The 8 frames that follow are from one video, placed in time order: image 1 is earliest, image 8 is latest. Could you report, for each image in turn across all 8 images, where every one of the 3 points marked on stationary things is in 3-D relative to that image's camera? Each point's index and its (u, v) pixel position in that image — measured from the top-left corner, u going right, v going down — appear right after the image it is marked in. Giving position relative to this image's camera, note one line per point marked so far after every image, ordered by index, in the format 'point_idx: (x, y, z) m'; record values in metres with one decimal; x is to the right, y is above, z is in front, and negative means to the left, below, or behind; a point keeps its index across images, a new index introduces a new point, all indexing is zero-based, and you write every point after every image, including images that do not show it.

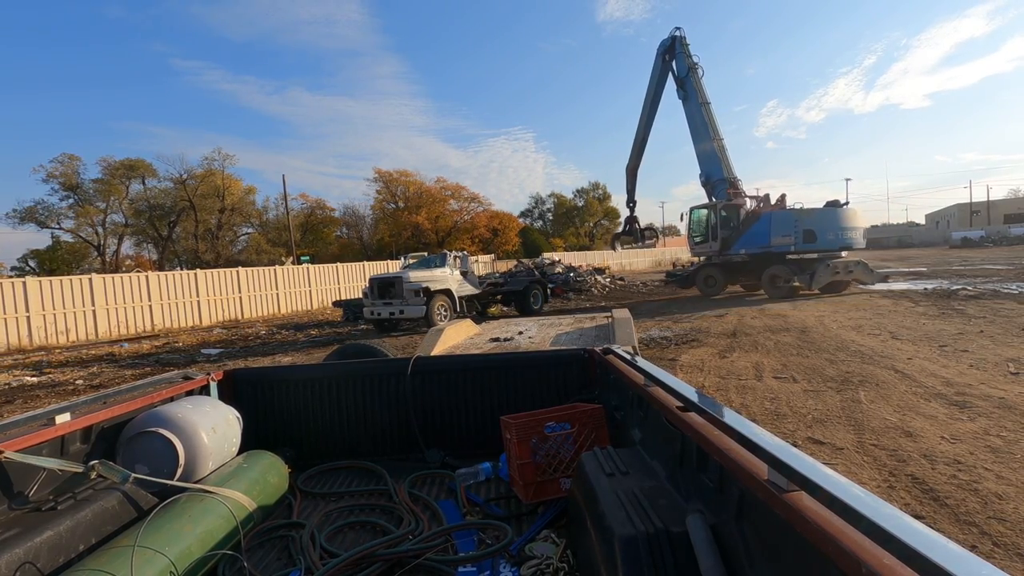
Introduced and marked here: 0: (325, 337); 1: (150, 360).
0: (-5.0, -1.2, +15.4) m
1: (-7.4, -1.3, +12.9) m
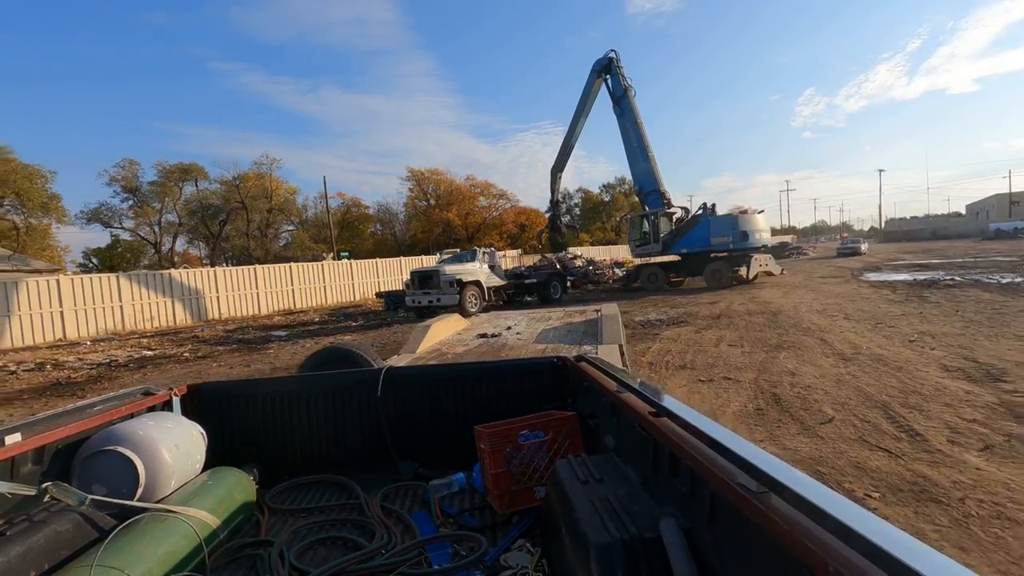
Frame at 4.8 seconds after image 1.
0: (-4.2, -1.0, +16.5) m
1: (-6.8, -1.2, +14.2) m
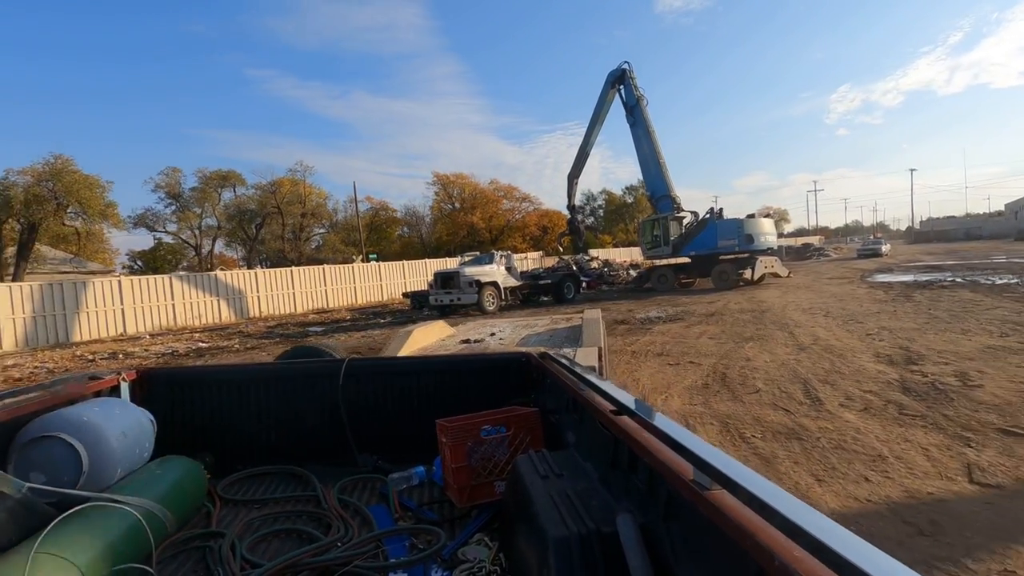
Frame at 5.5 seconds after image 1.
0: (-3.6, -1.0, +17.3) m
1: (-6.3, -1.2, +15.1) m
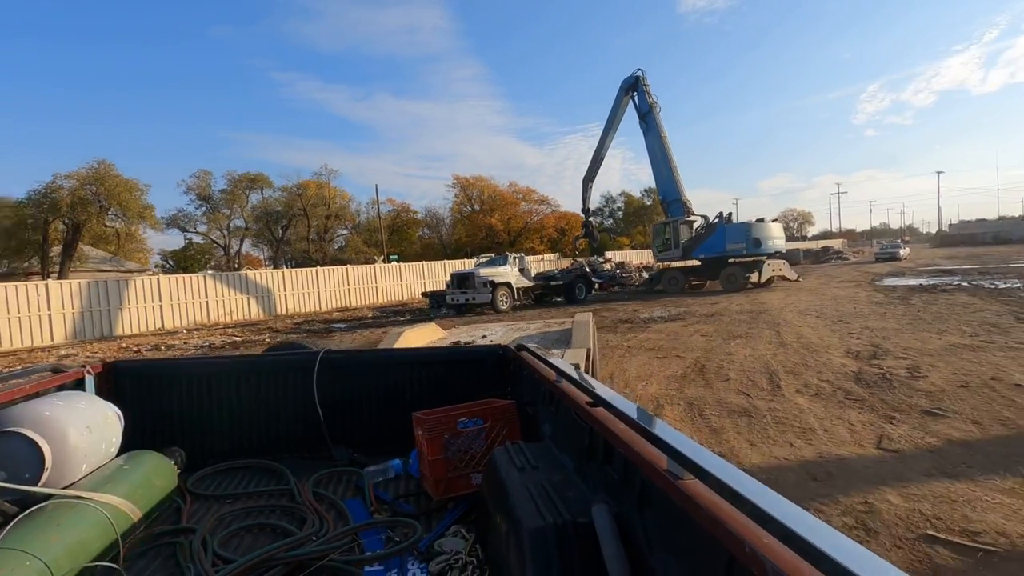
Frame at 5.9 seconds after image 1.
0: (-3.1, -1.0, +17.8) m
1: (-5.8, -1.1, +15.7) m
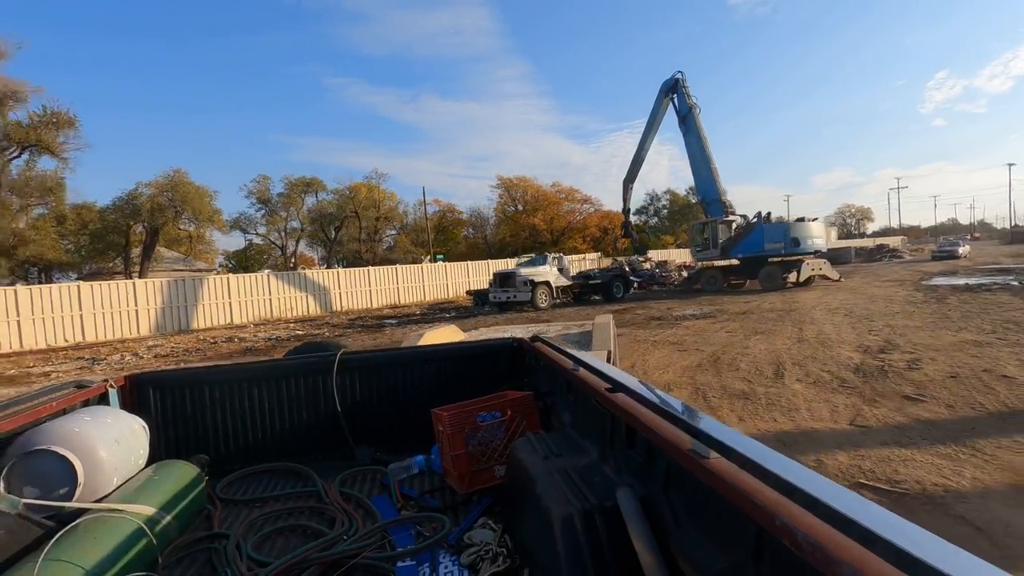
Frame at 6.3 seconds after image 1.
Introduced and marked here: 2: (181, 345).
0: (-1.8, -0.9, +18.4) m
1: (-4.6, -1.1, +16.5) m
2: (-8.5, -1.4, +14.9) m
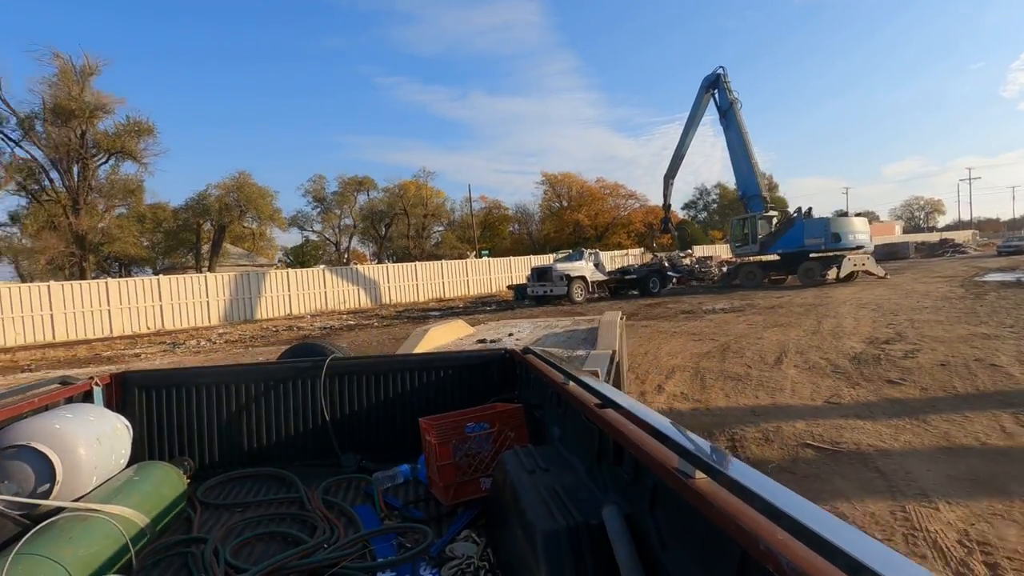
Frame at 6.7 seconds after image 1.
0: (-0.4, -0.8, +18.9) m
1: (-3.4, -0.9, +17.3) m
2: (-7.4, -1.3, +15.9) m
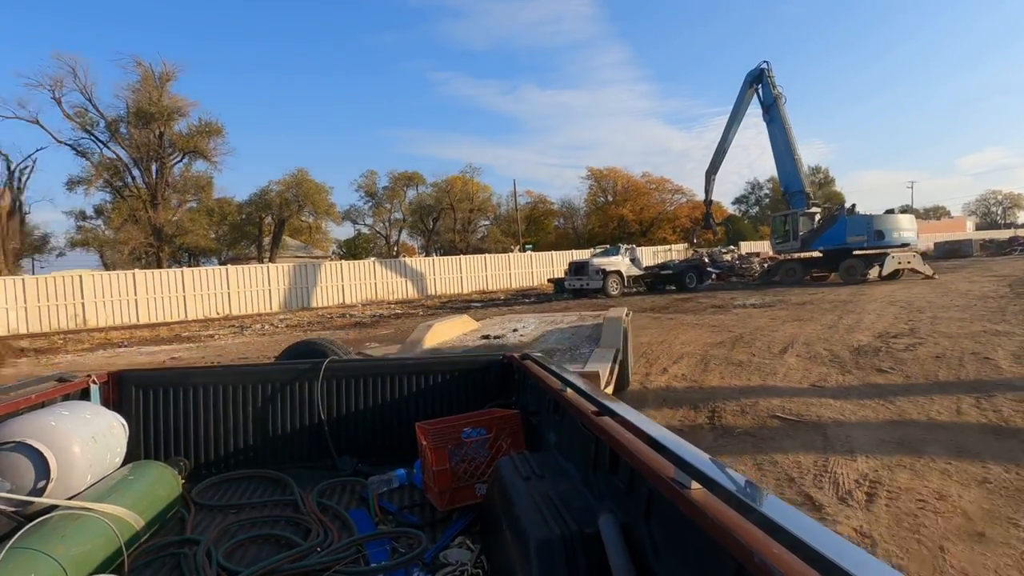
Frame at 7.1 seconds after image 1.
0: (+1.1, -0.6, +19.3) m
1: (-2.1, -0.7, +17.9) m
2: (-6.2, -1.0, +16.9) m
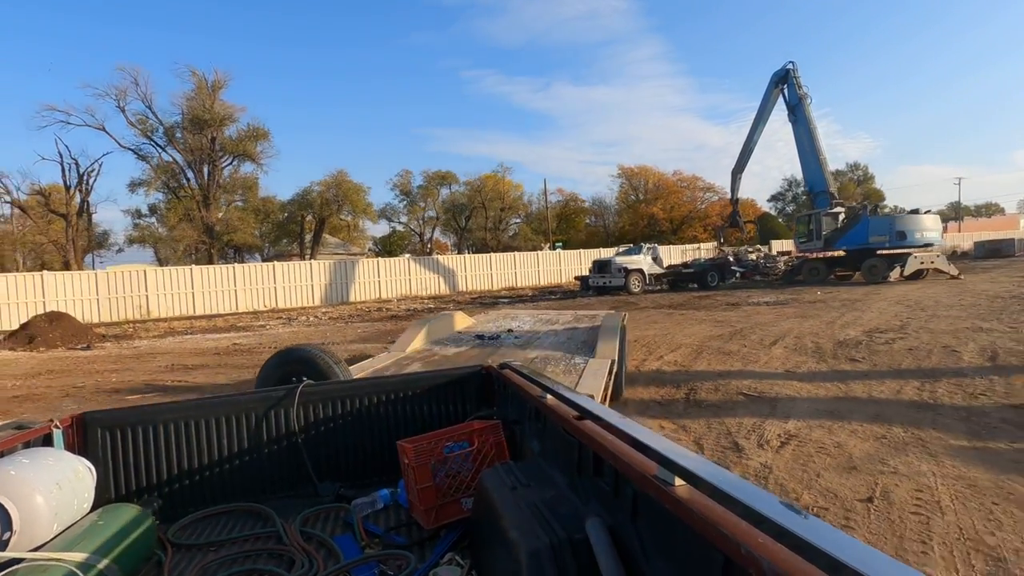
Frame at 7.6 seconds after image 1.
0: (+2.1, -0.5, +19.7) m
1: (-1.1, -0.6, +18.5) m
2: (-5.3, -0.8, +17.7) m
